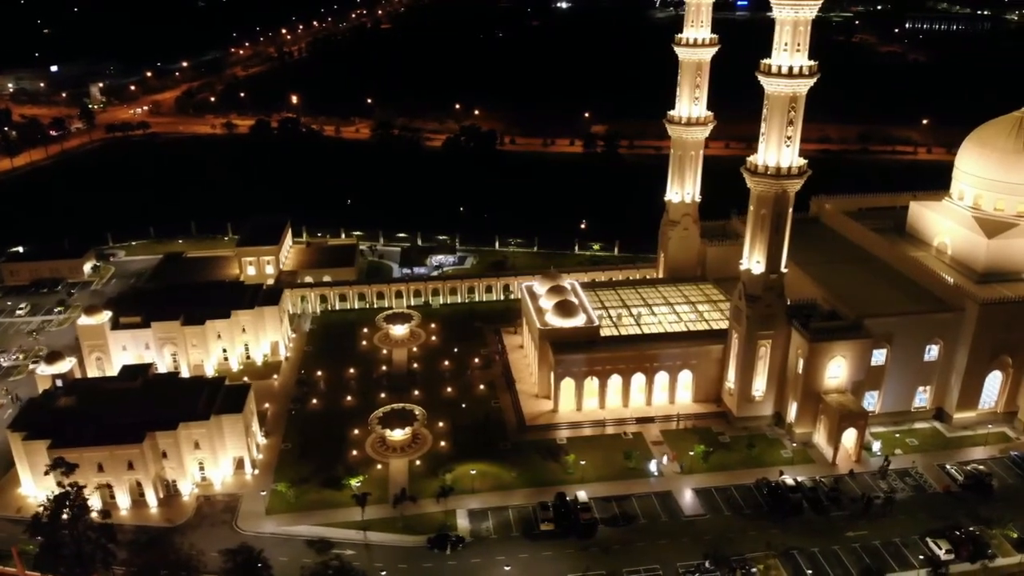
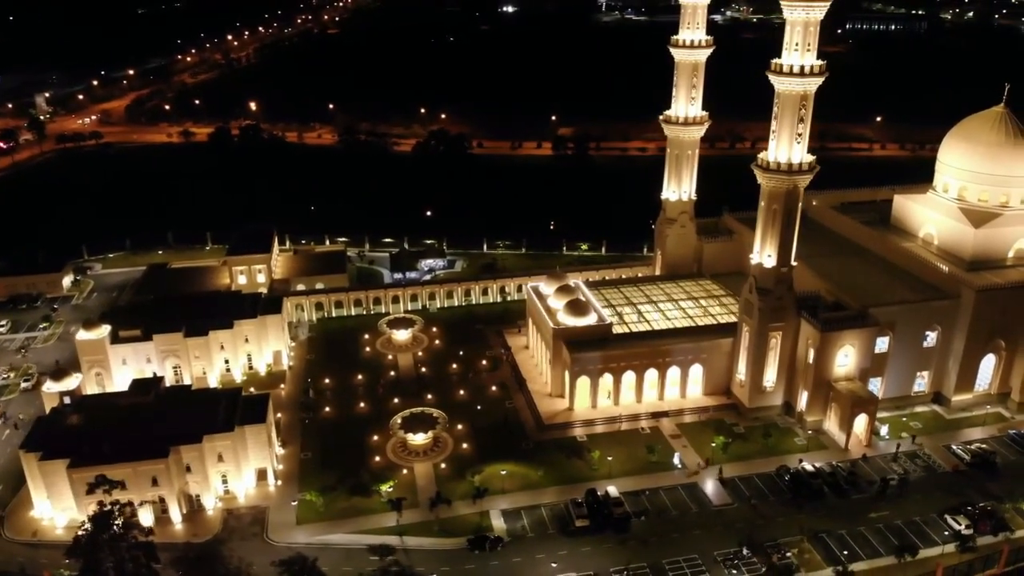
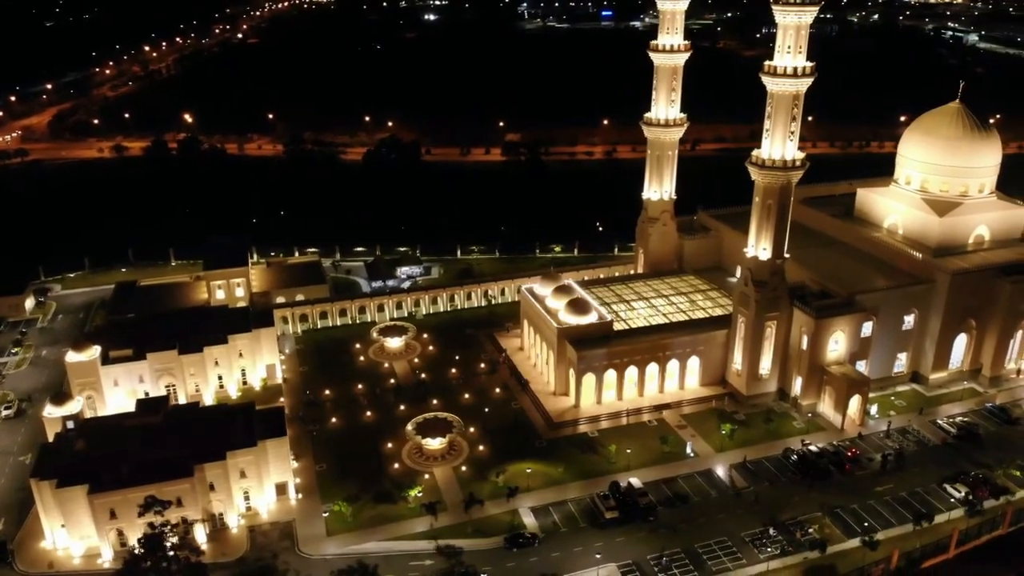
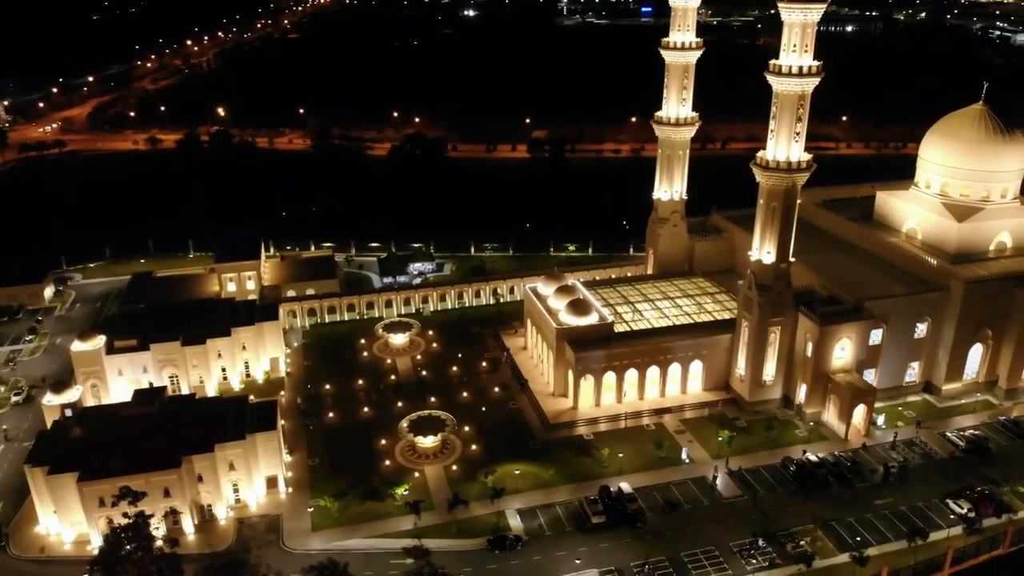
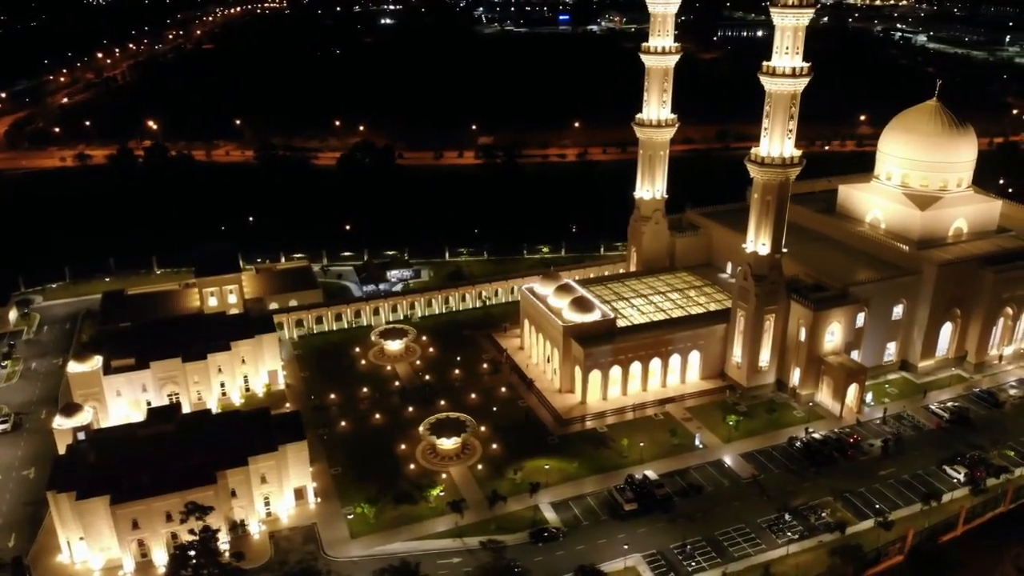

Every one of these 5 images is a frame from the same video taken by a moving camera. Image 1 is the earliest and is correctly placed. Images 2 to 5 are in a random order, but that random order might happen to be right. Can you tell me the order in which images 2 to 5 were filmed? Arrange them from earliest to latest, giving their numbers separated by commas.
2, 4, 3, 5
